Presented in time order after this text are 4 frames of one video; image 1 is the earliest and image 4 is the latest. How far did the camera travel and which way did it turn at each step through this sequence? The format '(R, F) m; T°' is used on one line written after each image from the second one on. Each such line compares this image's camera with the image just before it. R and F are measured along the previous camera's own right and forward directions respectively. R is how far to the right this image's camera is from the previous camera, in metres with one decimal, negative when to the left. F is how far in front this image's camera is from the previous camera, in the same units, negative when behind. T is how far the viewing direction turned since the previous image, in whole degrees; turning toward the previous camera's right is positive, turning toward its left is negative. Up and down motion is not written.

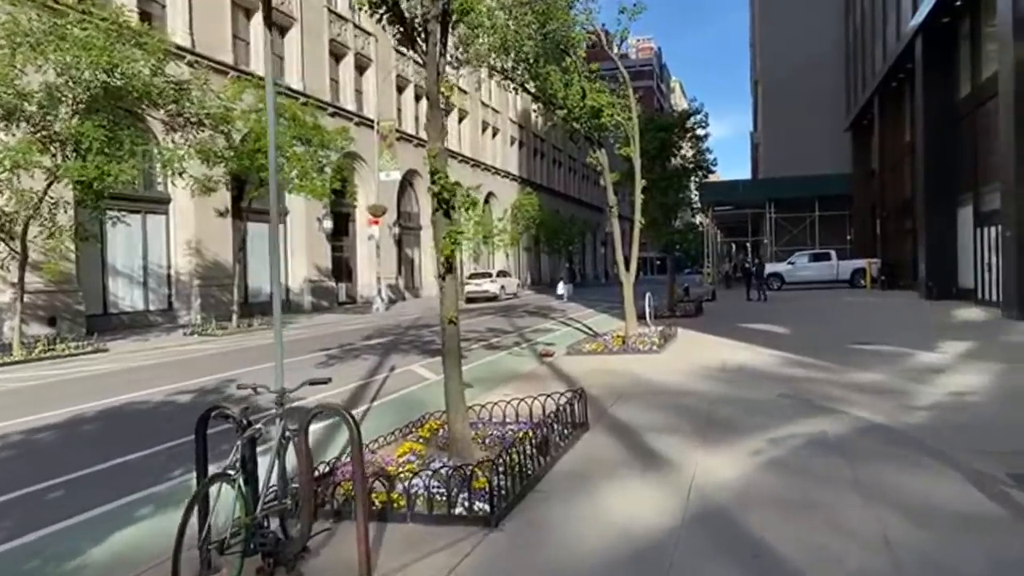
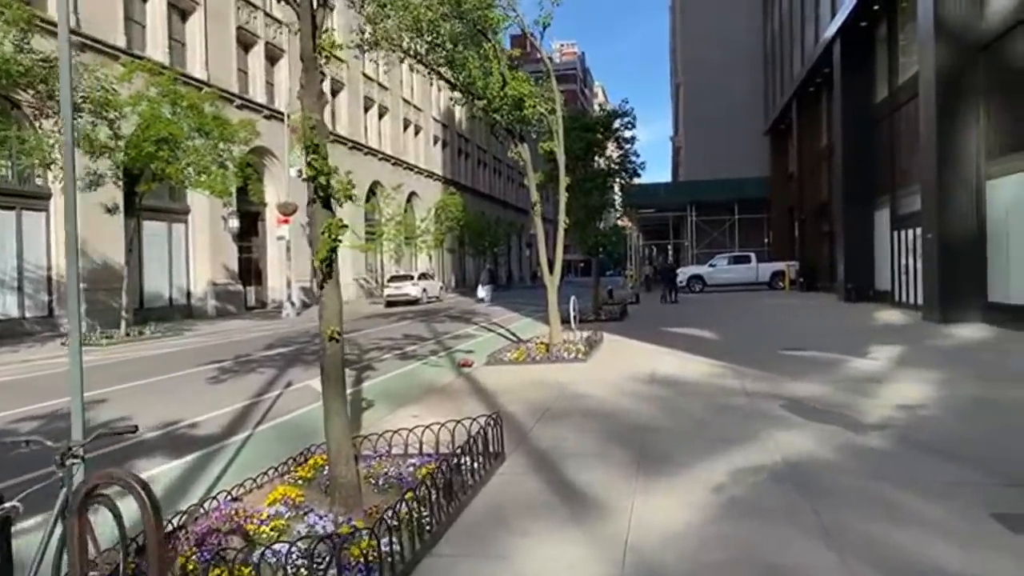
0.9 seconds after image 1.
(+0.2, +1.3) m; +6°
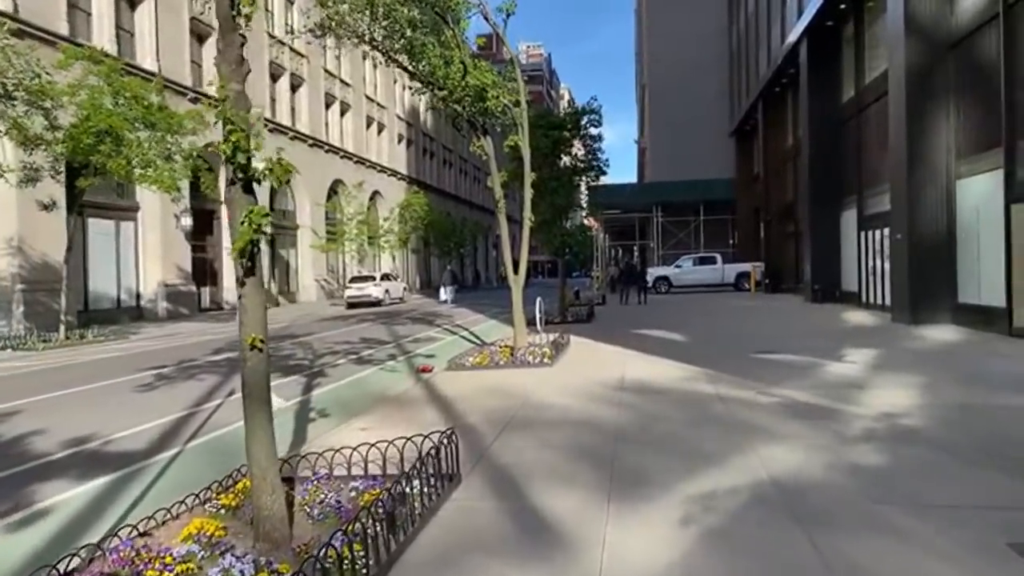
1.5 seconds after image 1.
(+0.1, +0.8) m; +3°
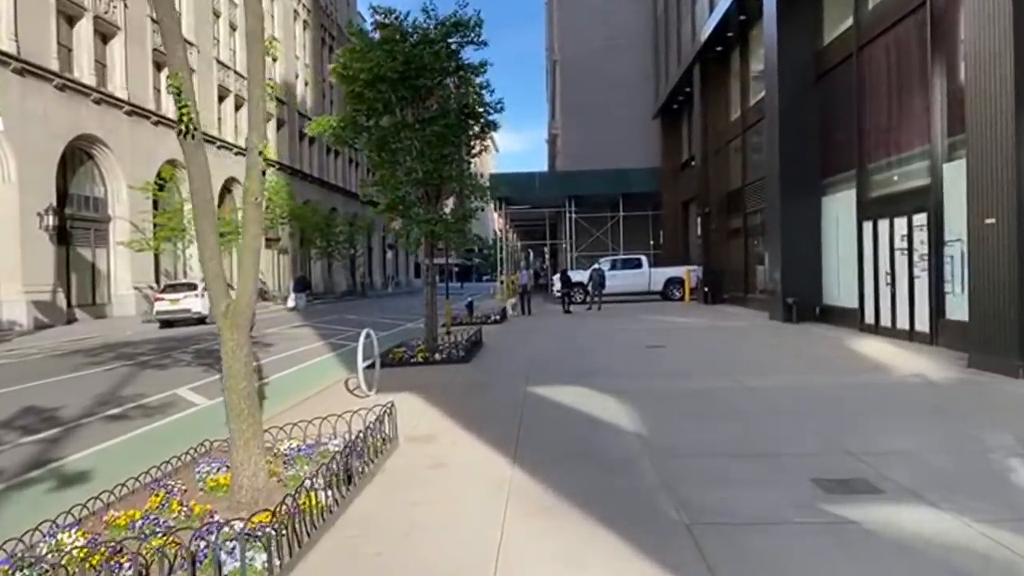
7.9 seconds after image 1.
(+1.6, +8.9) m; +7°
